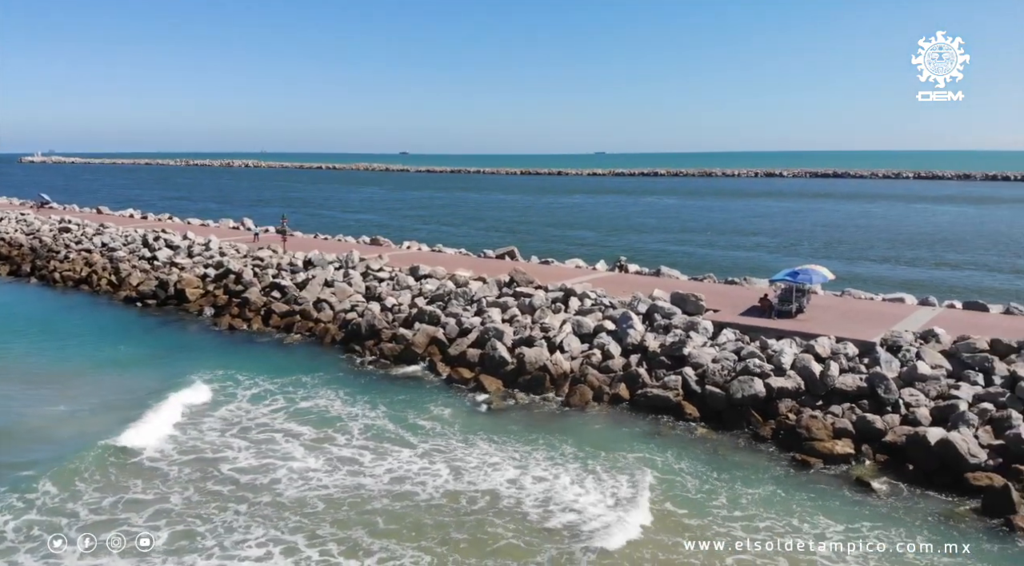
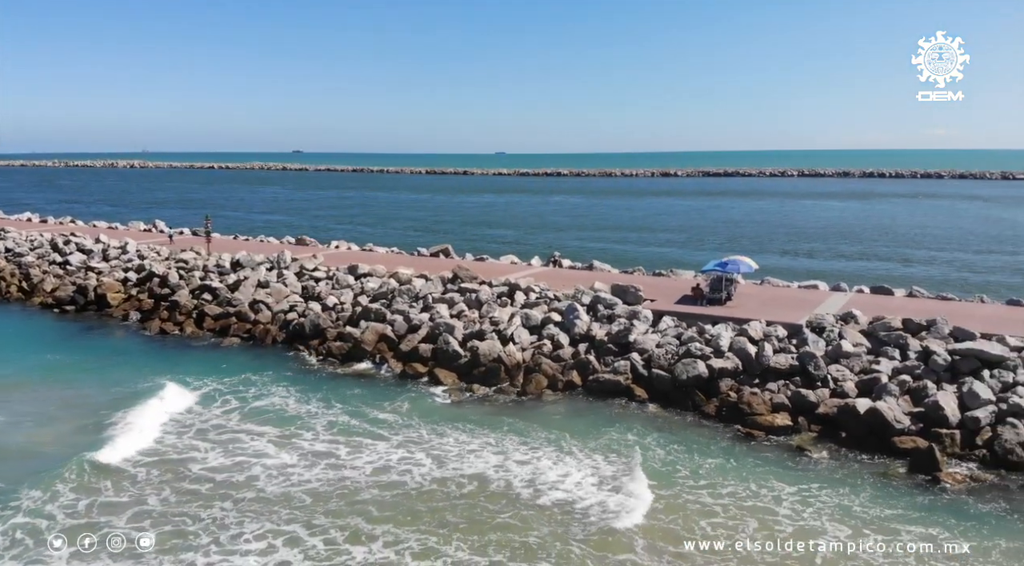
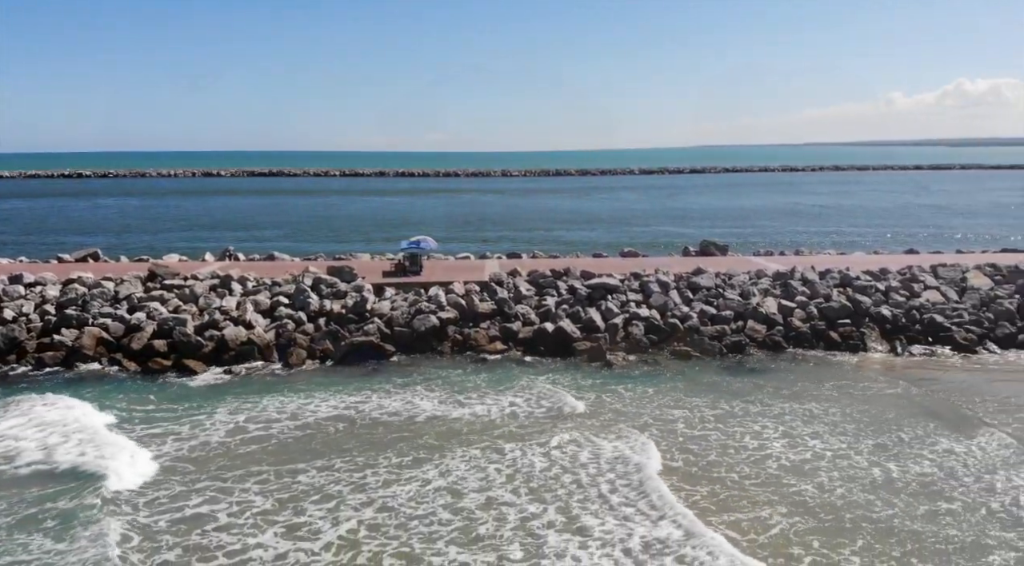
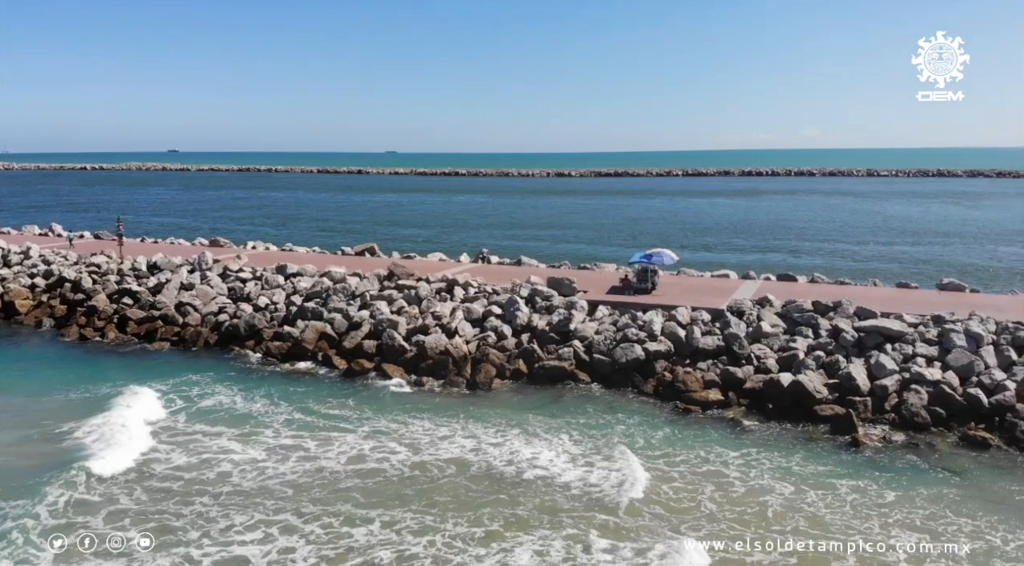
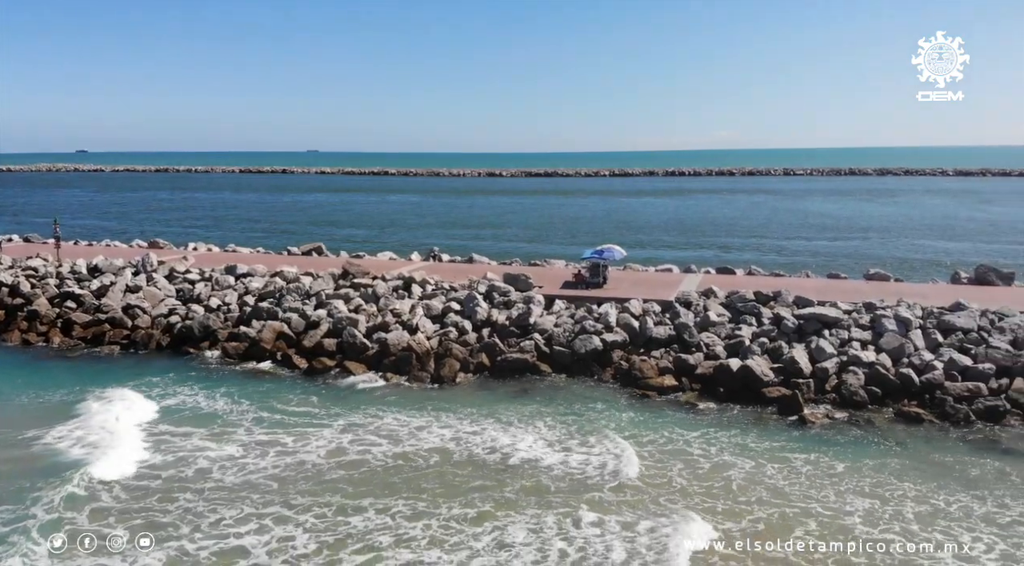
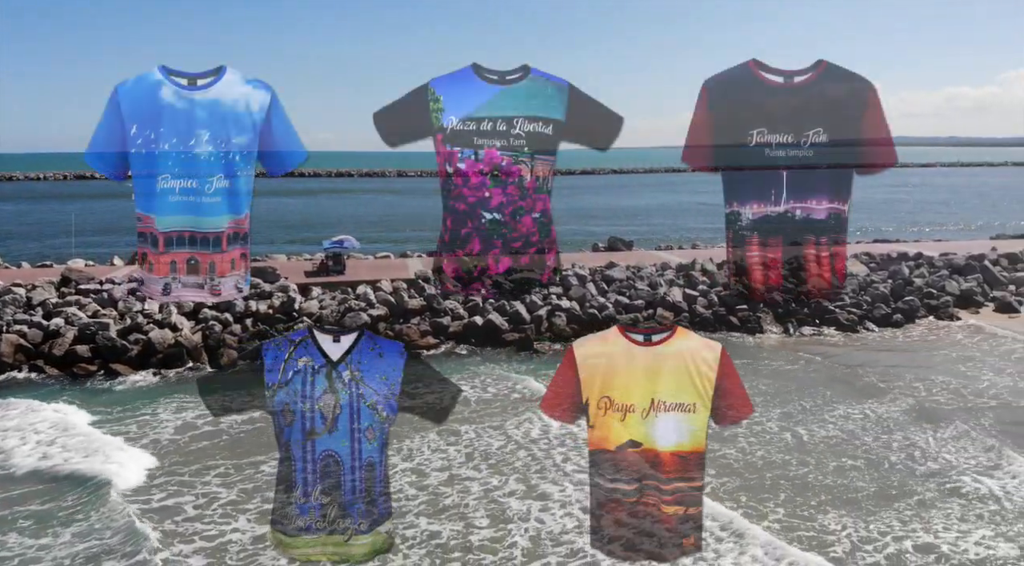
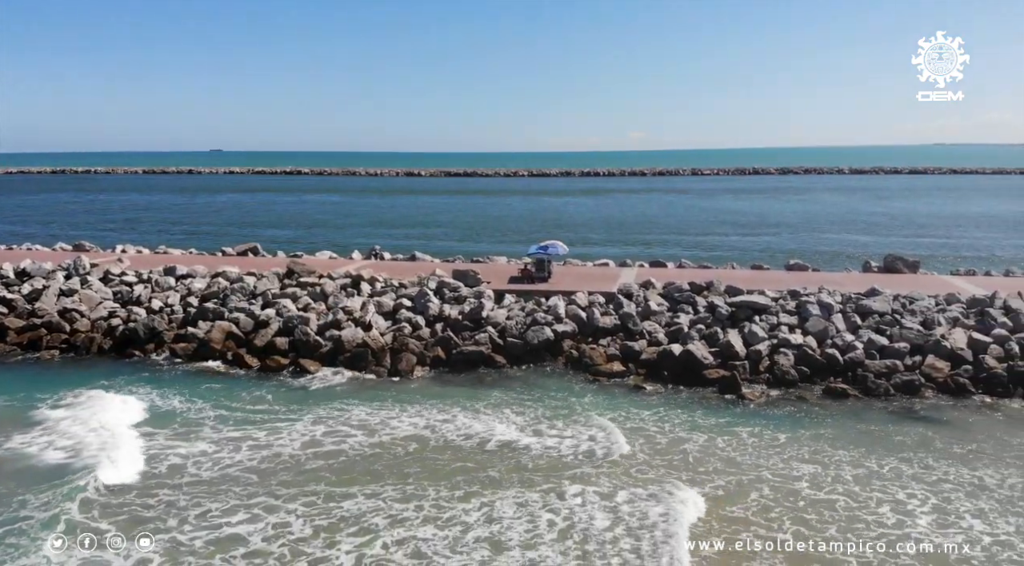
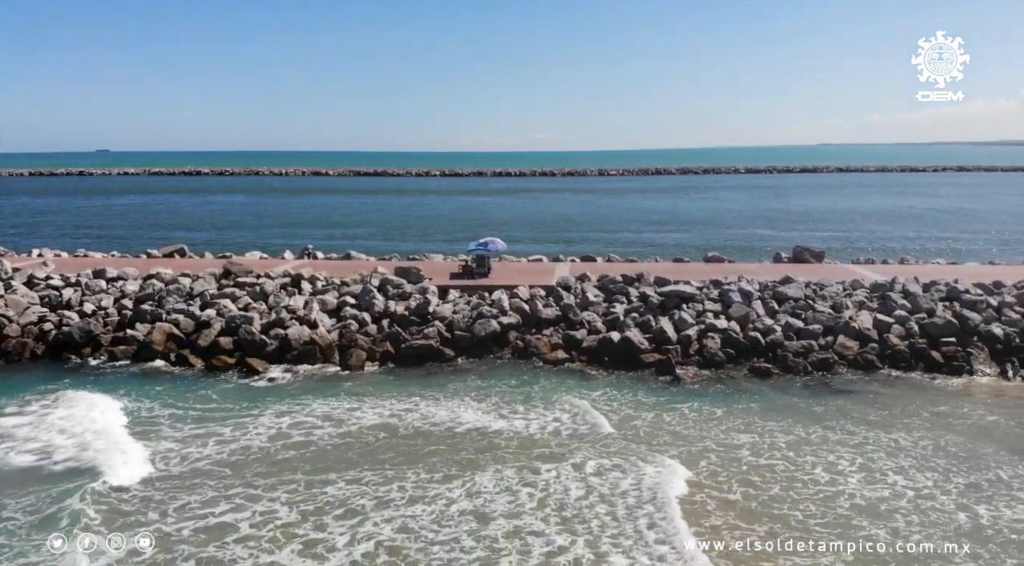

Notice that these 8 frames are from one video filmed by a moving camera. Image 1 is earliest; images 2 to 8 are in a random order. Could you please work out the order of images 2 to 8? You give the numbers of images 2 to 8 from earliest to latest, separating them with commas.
2, 4, 5, 7, 8, 3, 6
